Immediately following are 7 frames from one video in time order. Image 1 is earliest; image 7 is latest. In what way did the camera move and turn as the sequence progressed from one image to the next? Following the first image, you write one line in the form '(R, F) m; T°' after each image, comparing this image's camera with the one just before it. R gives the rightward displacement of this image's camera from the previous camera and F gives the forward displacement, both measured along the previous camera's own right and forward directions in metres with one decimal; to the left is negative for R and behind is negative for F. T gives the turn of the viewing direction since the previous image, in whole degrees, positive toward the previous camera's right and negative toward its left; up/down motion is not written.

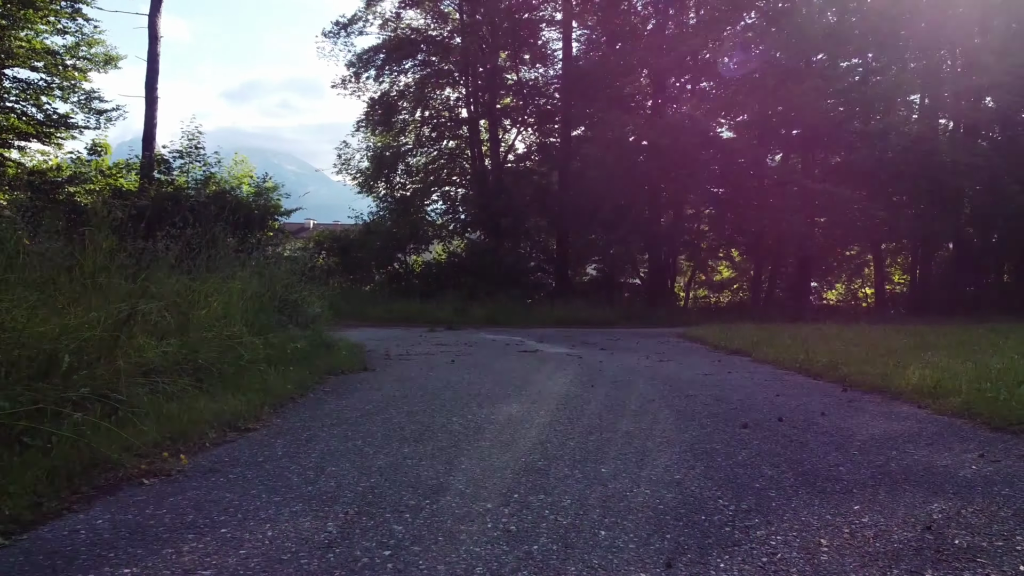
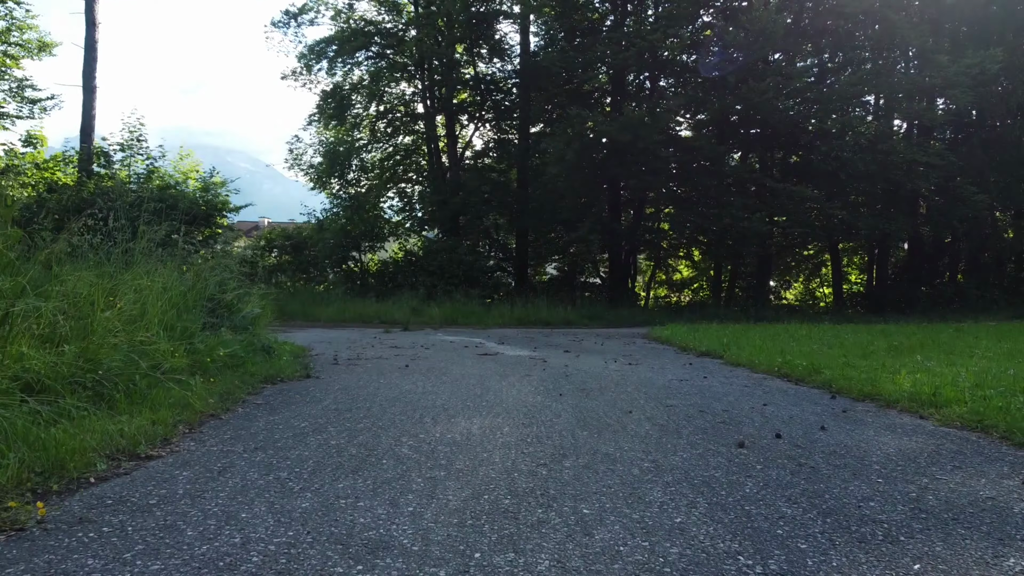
(0.0, +0.5) m; +3°
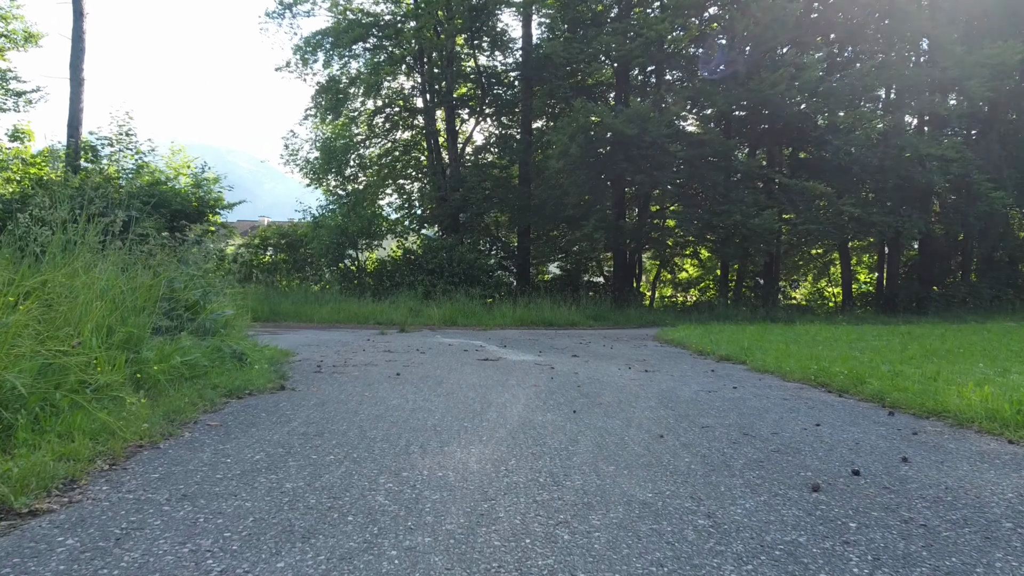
(0.0, +0.7) m; 0°
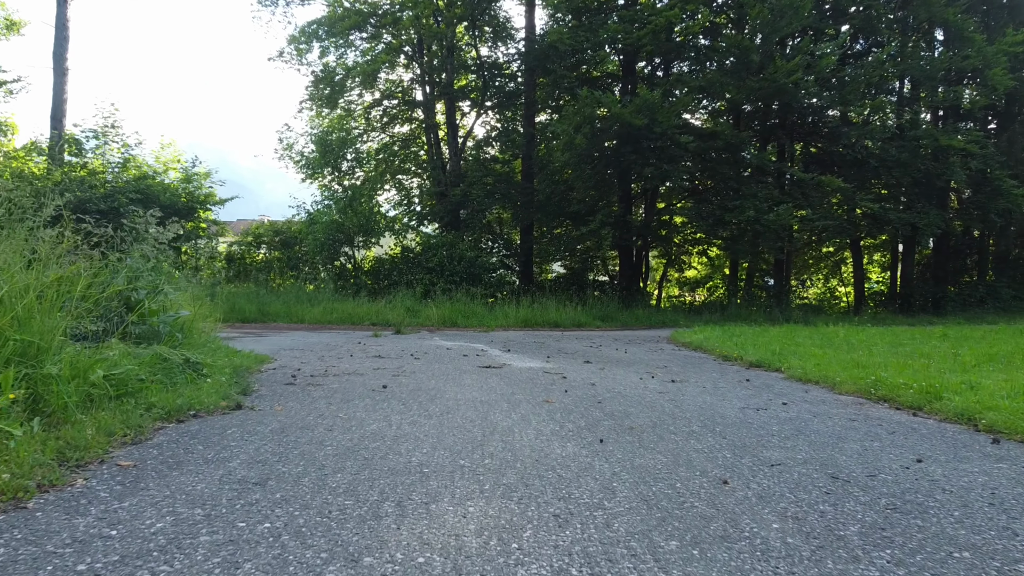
(0.0, +0.9) m; 0°
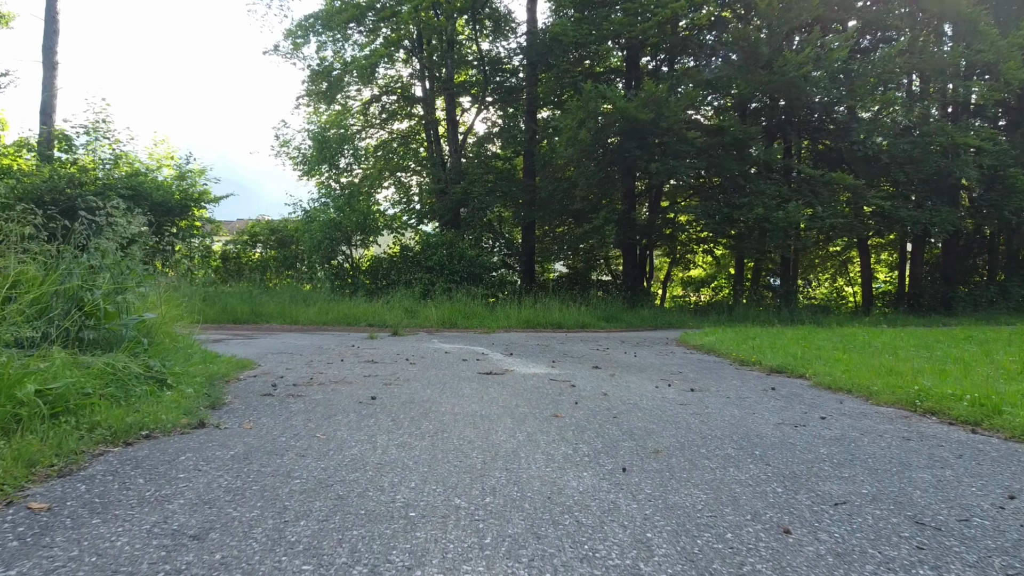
(0.0, +0.5) m; 0°
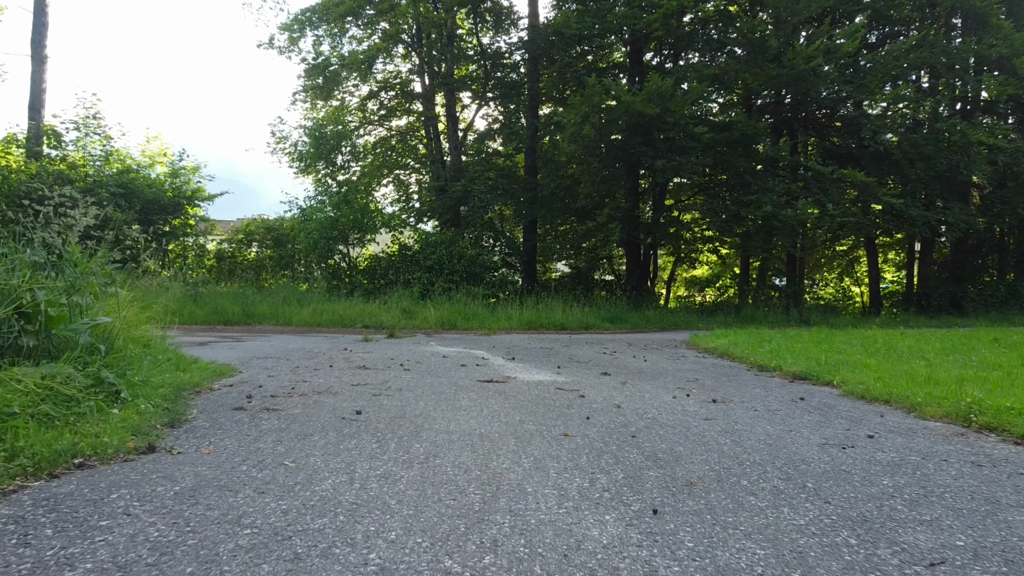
(0.0, +0.5) m; 0°
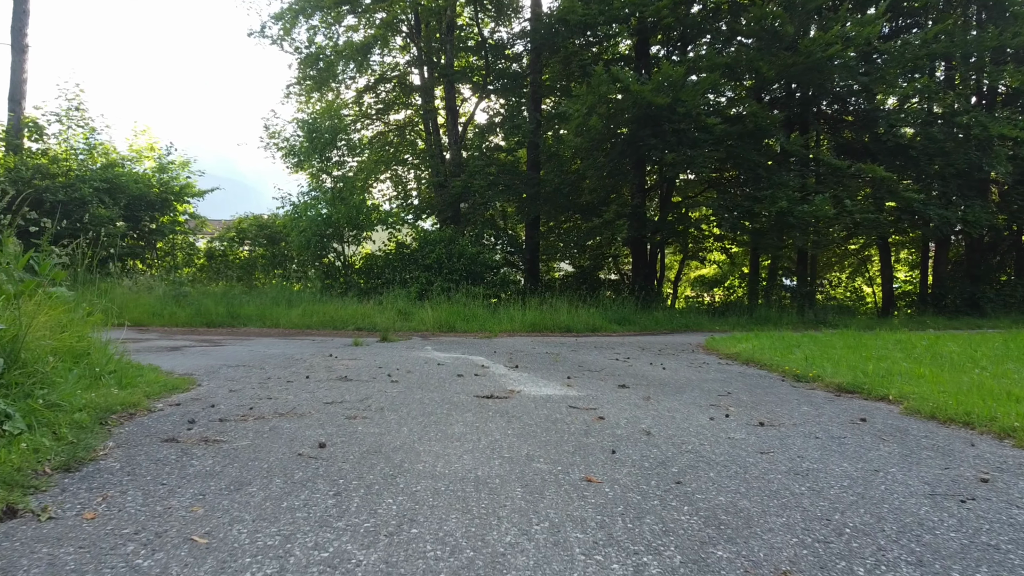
(0.0, +0.8) m; 0°
